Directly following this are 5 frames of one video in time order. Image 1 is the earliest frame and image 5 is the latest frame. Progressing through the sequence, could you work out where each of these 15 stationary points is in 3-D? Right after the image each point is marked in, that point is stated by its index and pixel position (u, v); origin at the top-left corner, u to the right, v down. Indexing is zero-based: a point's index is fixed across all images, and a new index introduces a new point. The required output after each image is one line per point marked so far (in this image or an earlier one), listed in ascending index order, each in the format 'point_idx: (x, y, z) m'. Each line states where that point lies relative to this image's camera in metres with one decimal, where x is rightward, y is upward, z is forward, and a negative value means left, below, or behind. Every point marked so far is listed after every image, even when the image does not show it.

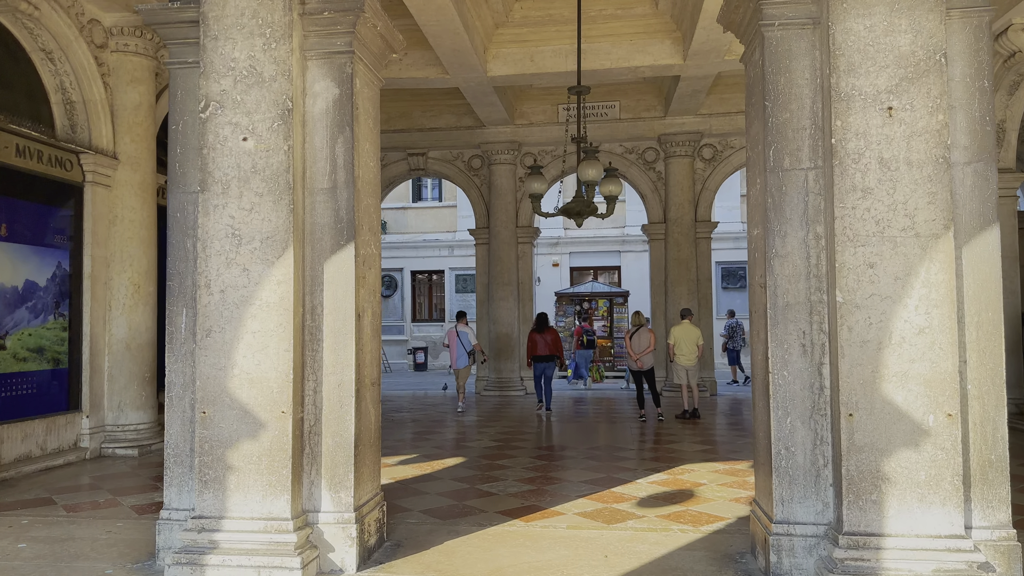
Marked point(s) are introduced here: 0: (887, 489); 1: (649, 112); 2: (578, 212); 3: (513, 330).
0: (+1.9, -1.0, +3.8) m
1: (+2.6, +3.3, +13.9) m
2: (+0.8, +1.0, +9.4) m
3: (0.0, -0.8, +14.2) m
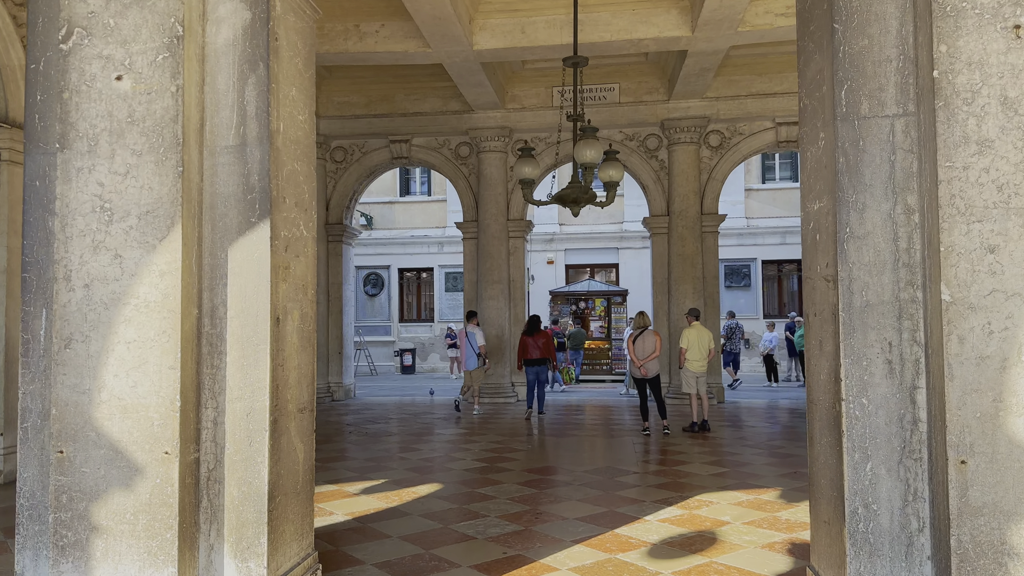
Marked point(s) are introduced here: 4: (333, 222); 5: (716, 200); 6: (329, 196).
0: (+1.8, -1.0, +2.7) m
1: (+2.4, +3.3, +12.8) m
2: (+0.7, +1.0, +8.3) m
3: (-0.1, -0.8, +13.0) m
4: (-3.3, +1.2, +13.7) m
5: (+3.5, +1.5, +12.8) m
6: (-3.4, +1.7, +13.8) m
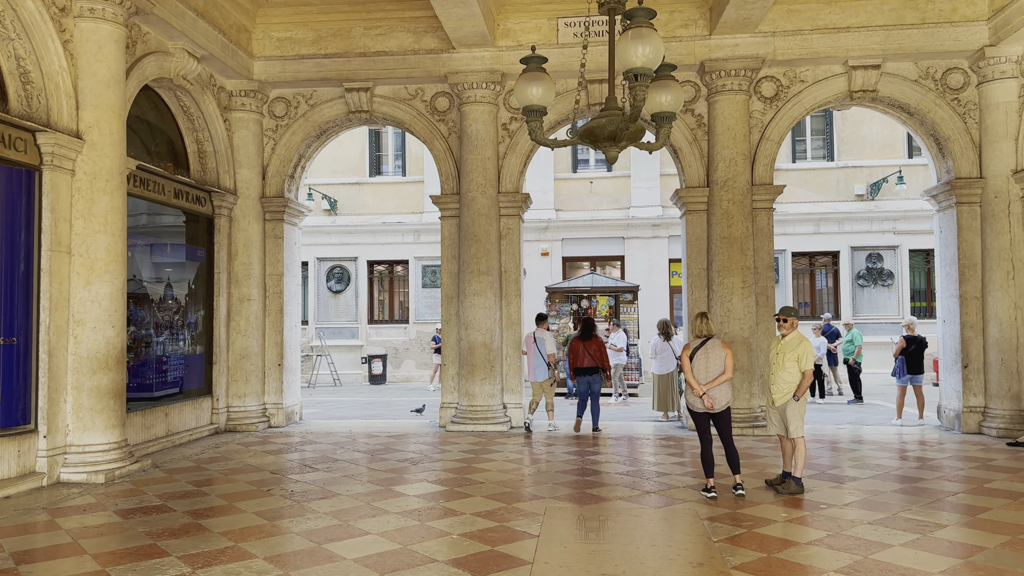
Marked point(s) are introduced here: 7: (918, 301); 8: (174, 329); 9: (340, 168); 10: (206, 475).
0: (+1.9, -0.9, -0.4) m
1: (+2.3, +3.4, +9.8) m
2: (+0.7, +1.1, +5.2) m
3: (-0.2, -0.7, +10.0) m
4: (-3.4, +1.3, +10.6) m
5: (+3.4, +1.6, +9.9) m
6: (-3.5, +1.8, +10.6) m
7: (+9.3, -0.3, +17.2) m
8: (-4.2, -0.5, +9.3) m
9: (-4.3, +3.0, +18.7) m
10: (-3.0, -1.8, +7.3) m
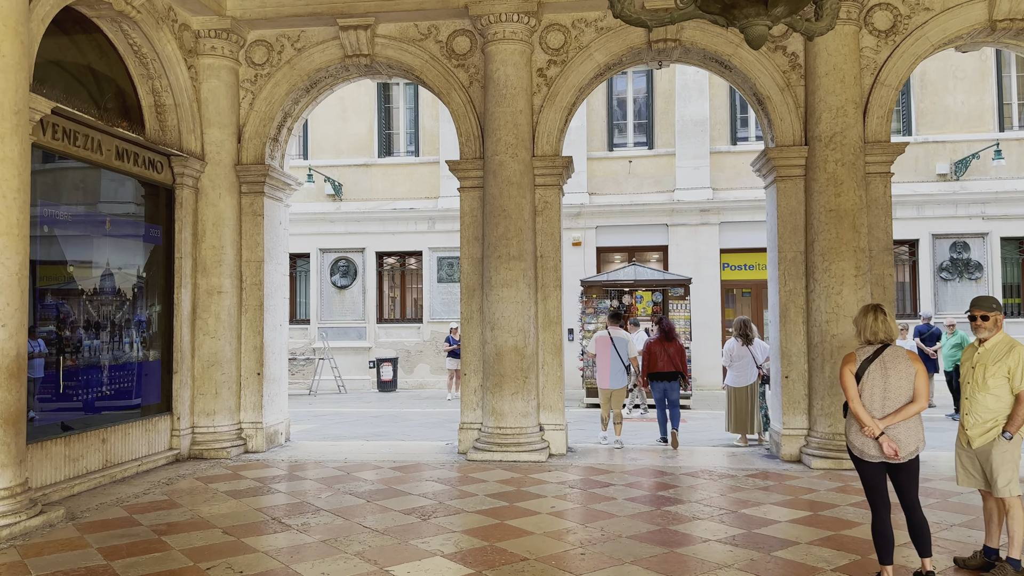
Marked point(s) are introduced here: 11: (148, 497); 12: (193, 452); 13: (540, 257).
0: (+2.1, -0.8, -2.6) m
1: (+2.7, +3.5, +7.6) m
2: (+1.0, +1.2, +3.0) m
3: (+0.2, -0.6, +7.8) m
4: (-3.0, +1.4, +8.4) m
5: (+3.8, +1.7, +7.6) m
6: (-3.1, +1.9, +8.5) m
7: (+9.9, -0.2, +14.8) m
8: (-3.8, -0.4, +7.2) m
9: (-3.7, +3.1, +16.6) m
10: (-2.6, -1.7, +5.2) m
11: (-3.0, -1.8, +6.2) m
12: (-3.4, -1.8, +8.0) m
13: (+0.3, +0.3, +8.2) m
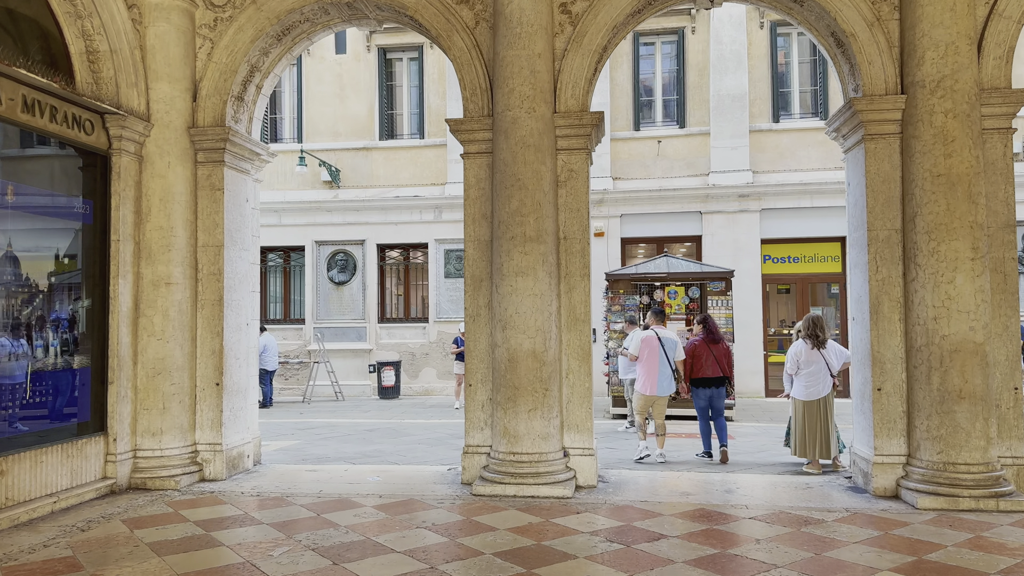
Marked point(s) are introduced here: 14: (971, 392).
0: (+2.0, -0.7, -4.2) m
1: (+2.8, +3.6, +5.9) m
2: (+1.0, +1.3, +1.4) m
3: (+0.3, -0.5, +6.2) m
4: (-2.9, +1.5, +6.9) m
5: (+3.9, +1.8, +6.0) m
6: (-2.9, +2.0, +7.0) m
7: (+10.2, -0.1, +13.0) m
8: (-3.7, -0.3, +5.7) m
9: (-3.4, +3.2, +15.1) m
10: (-2.6, -1.6, +3.7) m
11: (-2.9, -1.7, +4.7) m
12: (-3.3, -1.7, +6.5) m
13: (+0.4, +0.4, +6.6) m
14: (+3.4, -0.8, +5.6) m
